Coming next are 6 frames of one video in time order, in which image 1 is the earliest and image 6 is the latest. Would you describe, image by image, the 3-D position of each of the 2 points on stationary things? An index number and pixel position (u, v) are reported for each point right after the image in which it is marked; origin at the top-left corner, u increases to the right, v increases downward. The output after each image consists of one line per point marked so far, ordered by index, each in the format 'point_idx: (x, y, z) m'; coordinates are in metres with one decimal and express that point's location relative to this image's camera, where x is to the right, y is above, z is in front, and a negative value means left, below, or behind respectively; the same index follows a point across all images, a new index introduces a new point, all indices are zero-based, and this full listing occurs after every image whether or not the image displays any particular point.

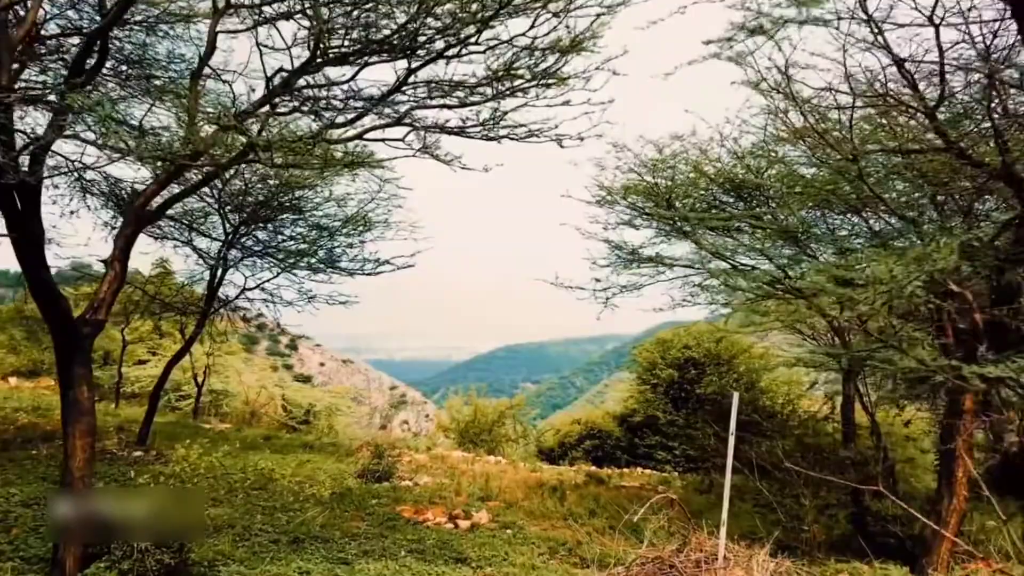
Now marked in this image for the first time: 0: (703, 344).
0: (+6.2, -1.9, +13.7) m
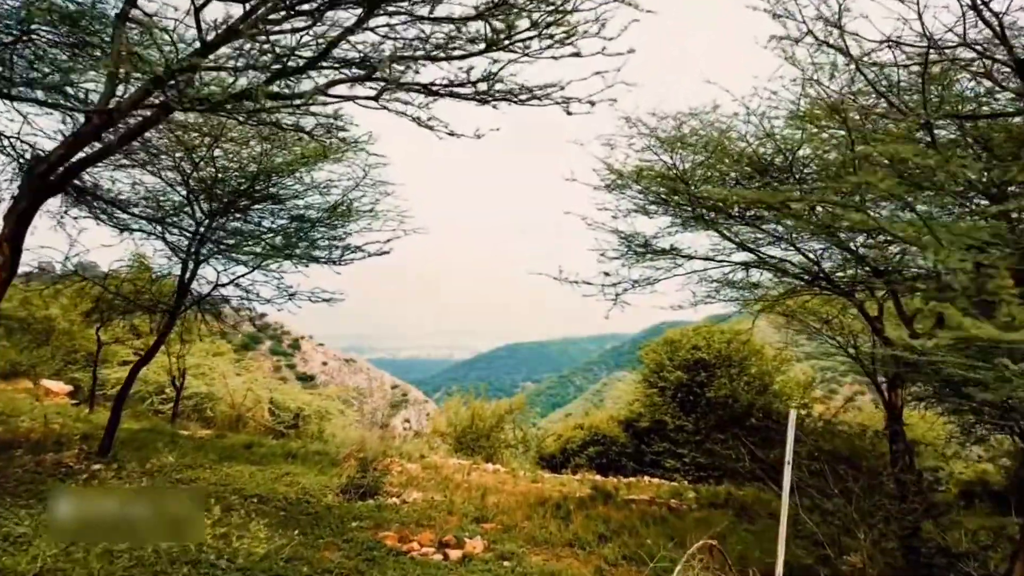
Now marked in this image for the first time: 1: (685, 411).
0: (+6.2, -1.8, +12.9) m
1: (+5.2, -3.7, +12.8) m
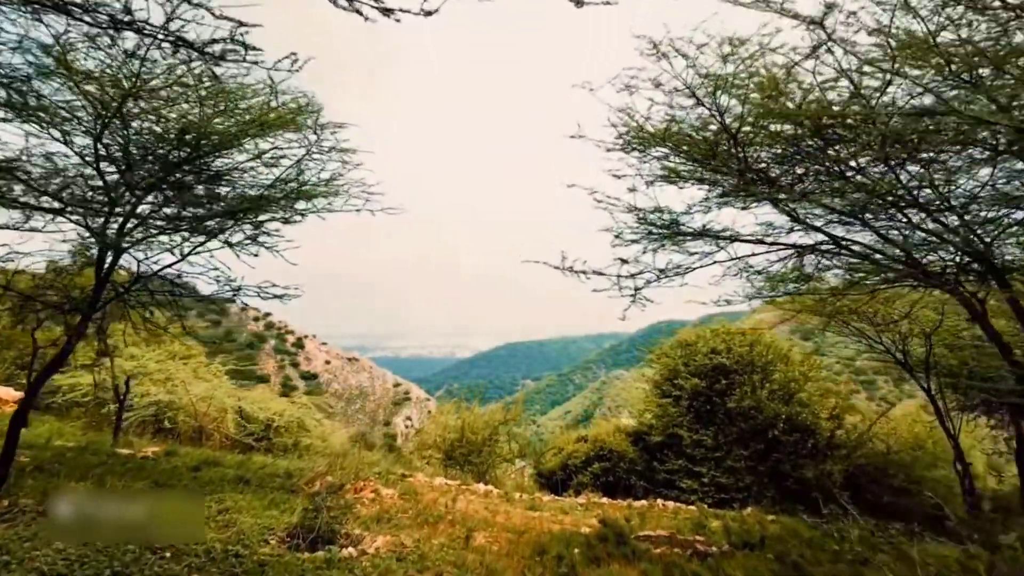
0: (+6.1, -1.7, +11.5) m
1: (+5.1, -3.6, +11.3) m
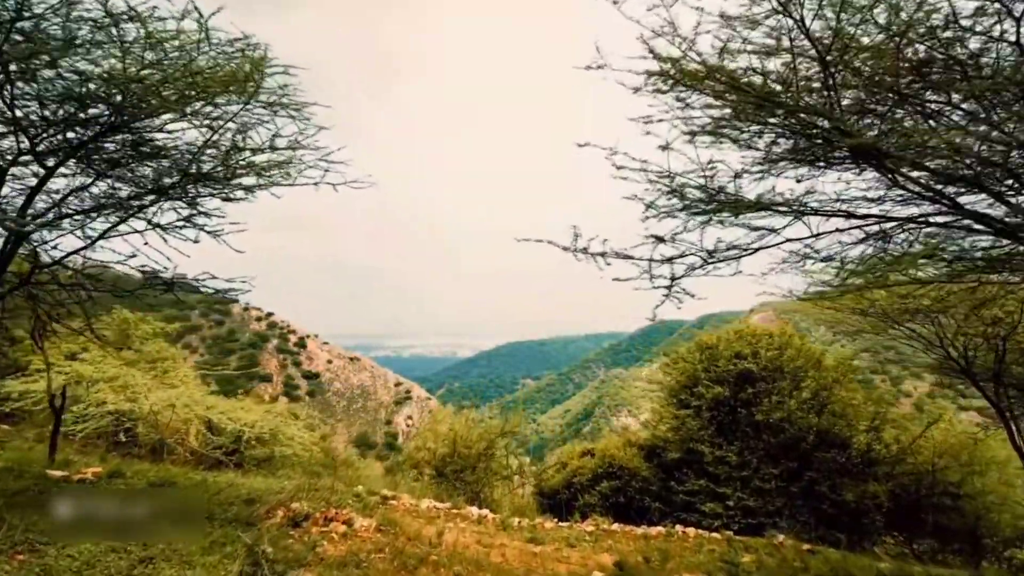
0: (+6.0, -1.6, +10.2) m
1: (+5.0, -3.5, +10.0) m
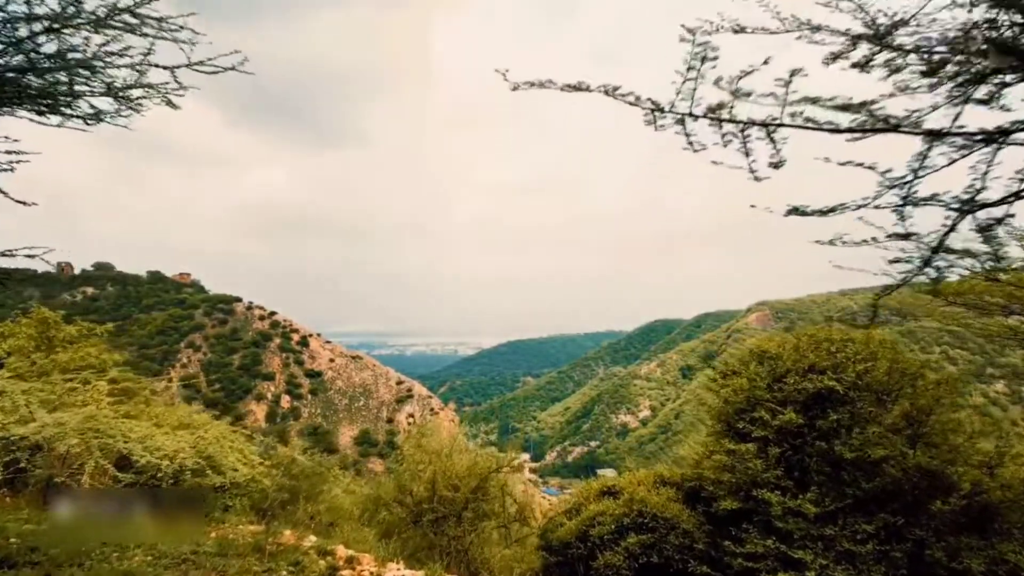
0: (+6.0, -1.4, +7.7) m
1: (+5.0, -3.4, +7.6) m
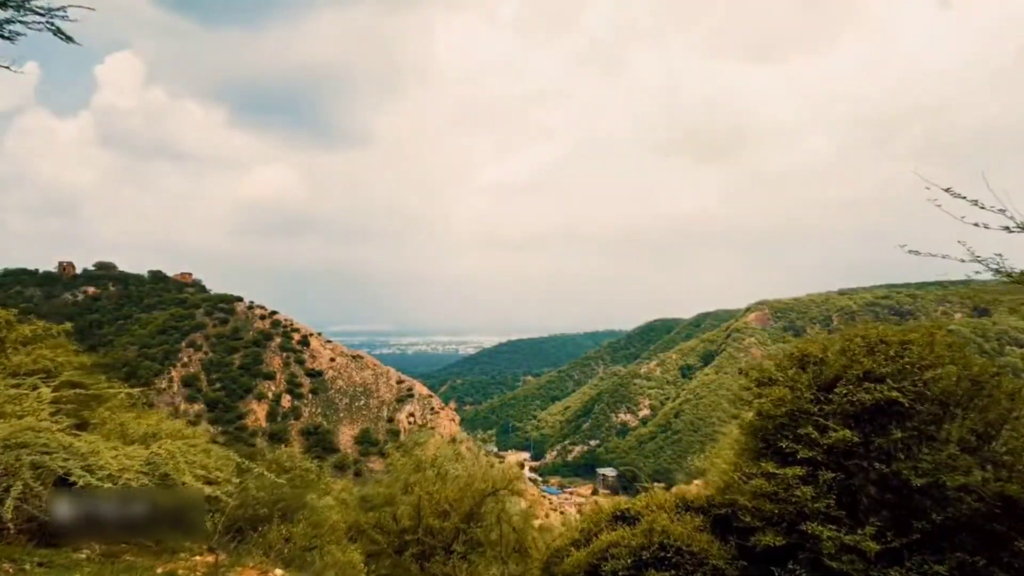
0: (+5.9, -1.3, +6.5) m
1: (+5.0, -3.2, +6.4) m
